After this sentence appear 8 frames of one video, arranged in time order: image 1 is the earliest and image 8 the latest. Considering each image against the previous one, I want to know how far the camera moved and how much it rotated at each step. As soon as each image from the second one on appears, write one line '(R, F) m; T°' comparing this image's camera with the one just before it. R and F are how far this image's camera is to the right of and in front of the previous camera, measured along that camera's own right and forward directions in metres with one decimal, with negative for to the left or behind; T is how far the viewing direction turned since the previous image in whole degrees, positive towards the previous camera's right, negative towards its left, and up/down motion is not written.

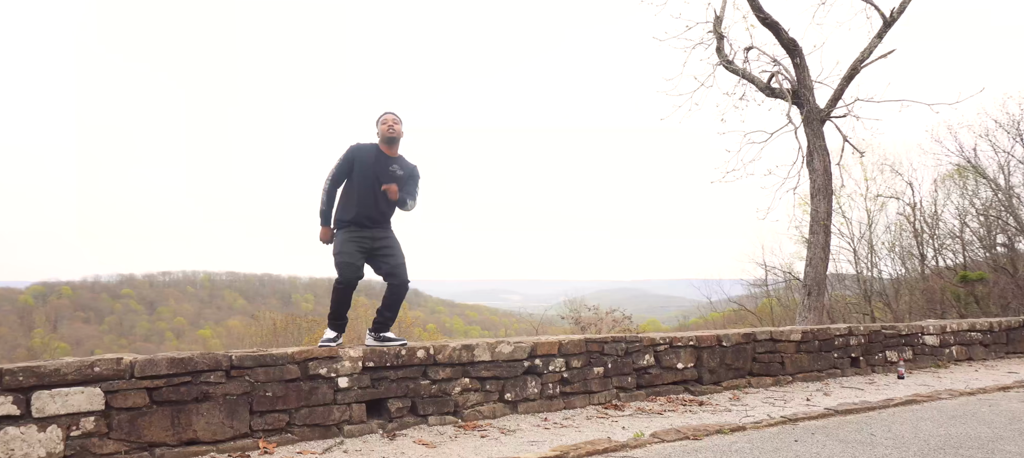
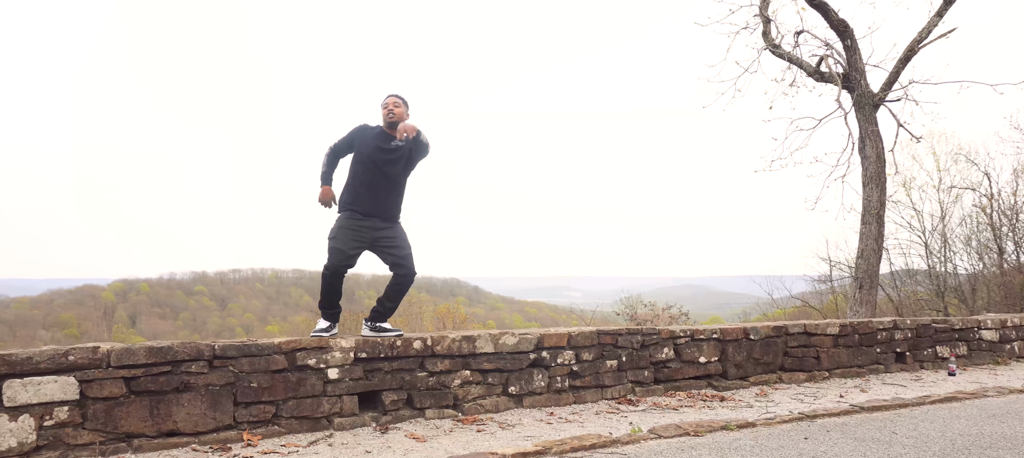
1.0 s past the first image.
(+0.4, +0.2) m; -4°
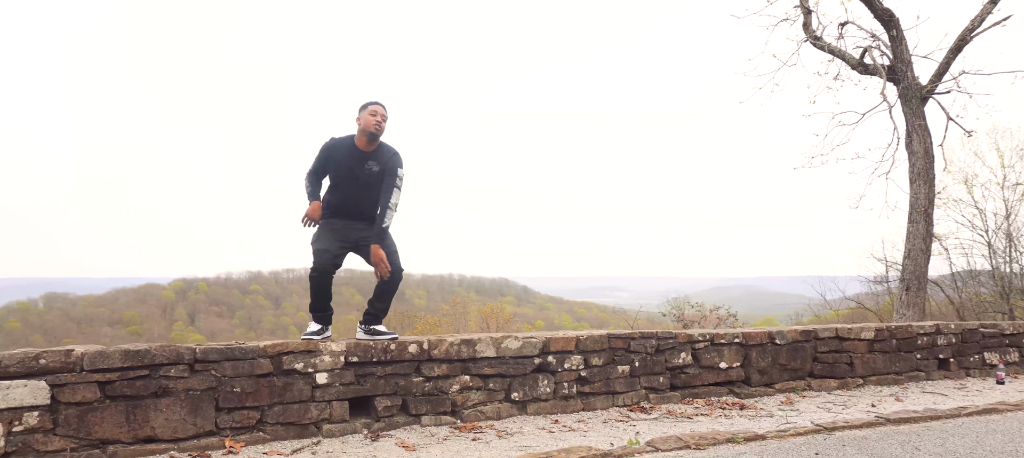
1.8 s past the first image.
(+0.3, +0.2) m; -3°
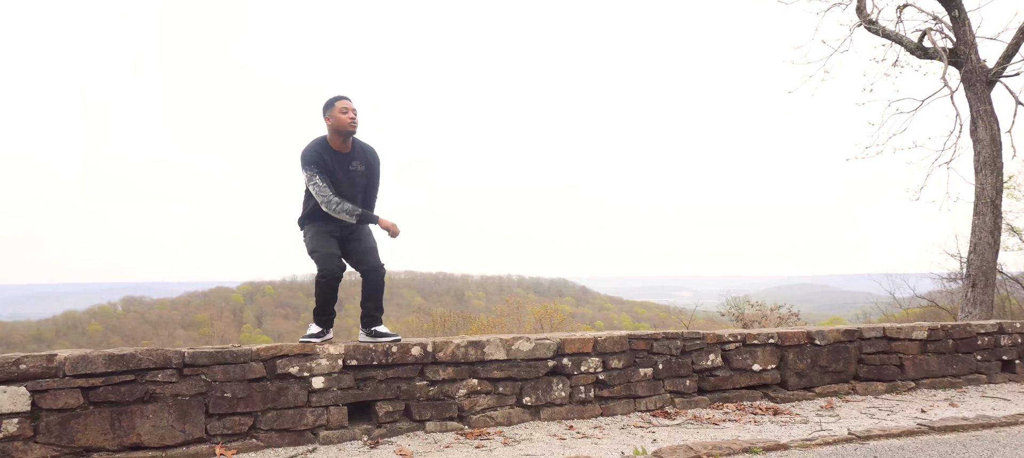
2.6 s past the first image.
(+0.3, +0.3) m; -4°
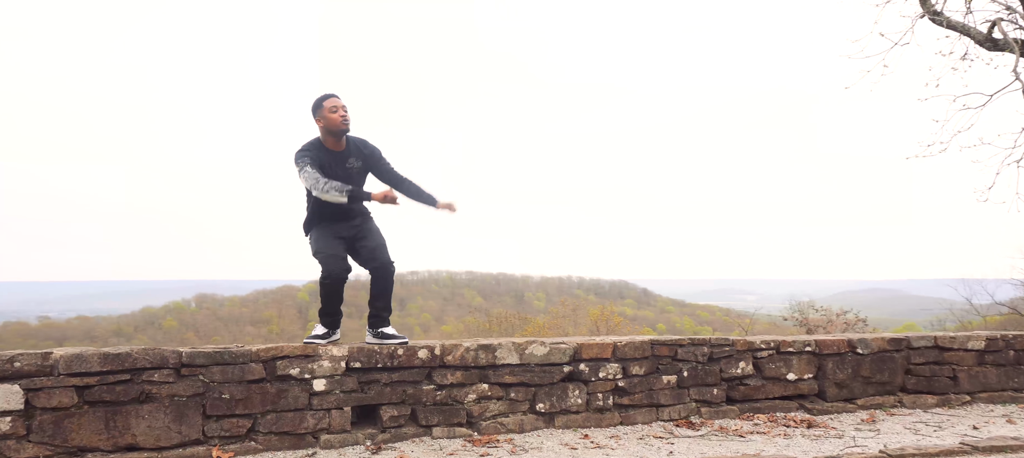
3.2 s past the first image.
(+0.2, +0.2) m; -4°
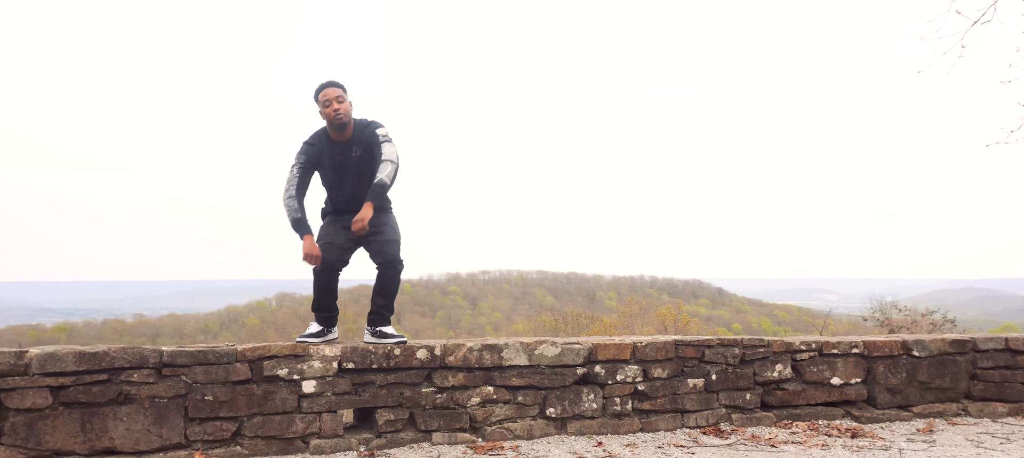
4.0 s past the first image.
(+0.3, +0.3) m; -5°
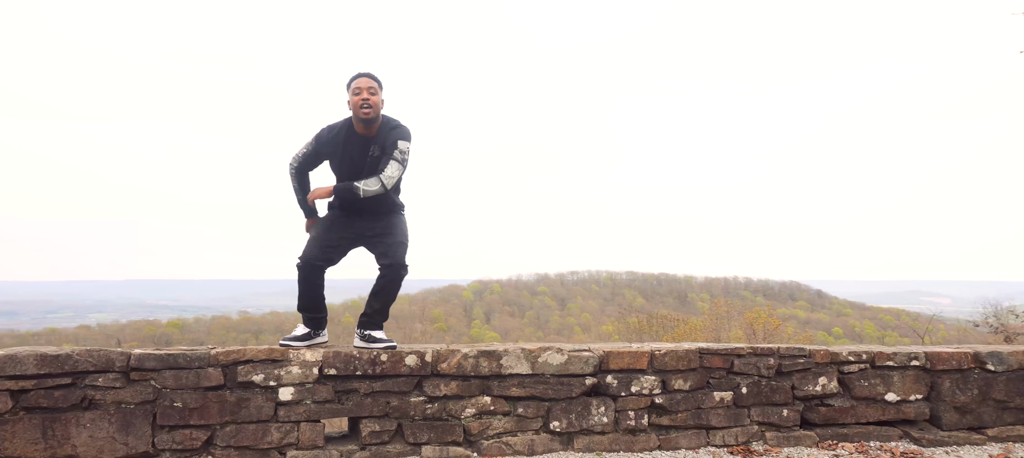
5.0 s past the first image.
(+0.4, +0.4) m; -6°
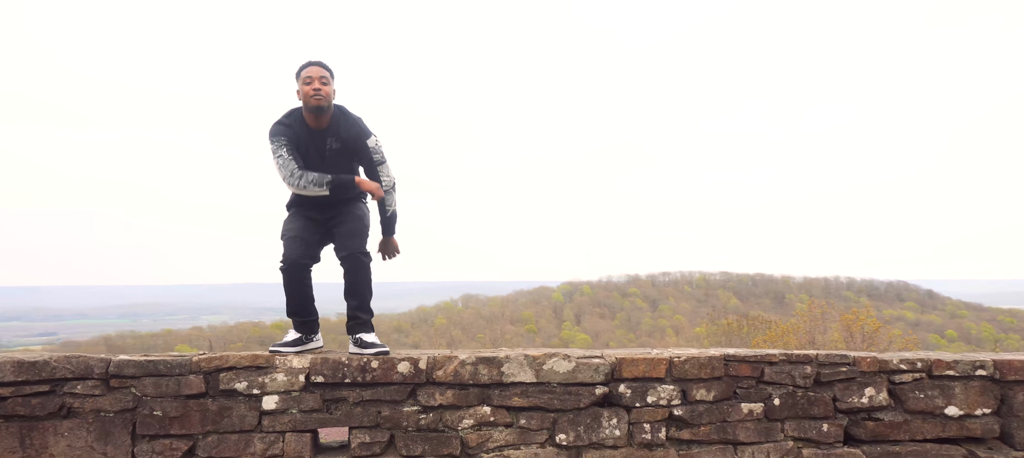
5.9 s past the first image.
(+0.3, +0.3) m; -5°
